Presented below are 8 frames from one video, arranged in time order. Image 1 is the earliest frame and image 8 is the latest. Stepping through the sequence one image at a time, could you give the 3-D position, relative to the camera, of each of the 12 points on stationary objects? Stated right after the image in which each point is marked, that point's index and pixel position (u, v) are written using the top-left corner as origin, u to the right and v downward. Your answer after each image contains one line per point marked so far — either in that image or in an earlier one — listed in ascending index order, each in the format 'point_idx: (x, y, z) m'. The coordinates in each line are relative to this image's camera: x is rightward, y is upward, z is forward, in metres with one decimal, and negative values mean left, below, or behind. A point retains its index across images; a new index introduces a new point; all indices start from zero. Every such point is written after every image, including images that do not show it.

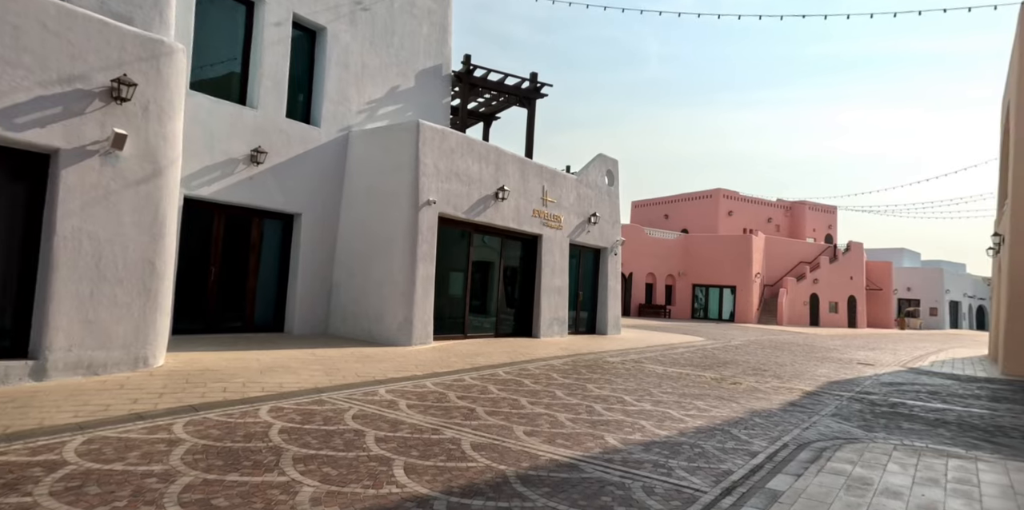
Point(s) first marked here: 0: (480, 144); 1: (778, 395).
0: (-0.7, +2.4, +12.9) m
1: (+4.0, -2.1, +8.9) m
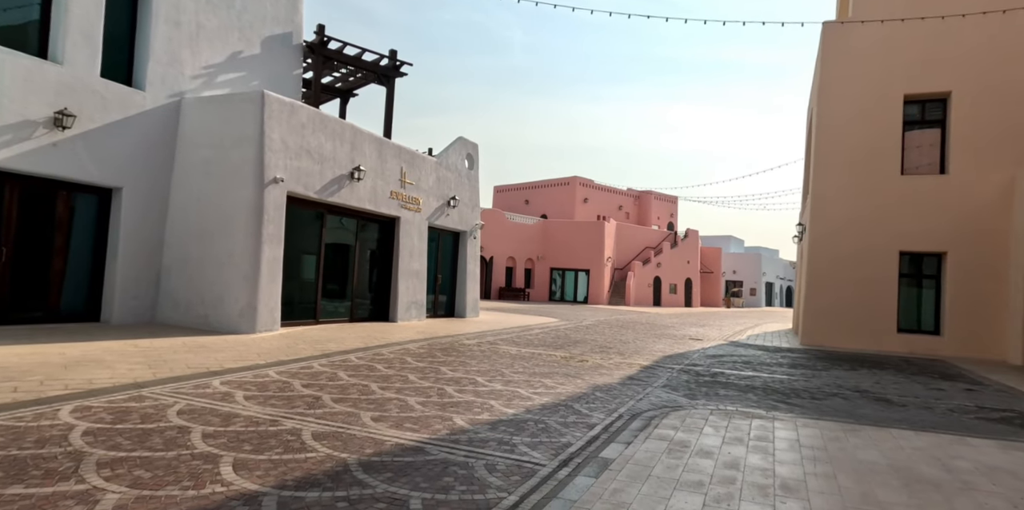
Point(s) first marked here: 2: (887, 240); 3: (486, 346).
0: (-3.7, +2.8, +12.3) m
1: (+1.8, -1.9, +9.6) m
2: (+9.1, +0.4, +14.3) m
3: (-0.5, -1.8, +11.8) m
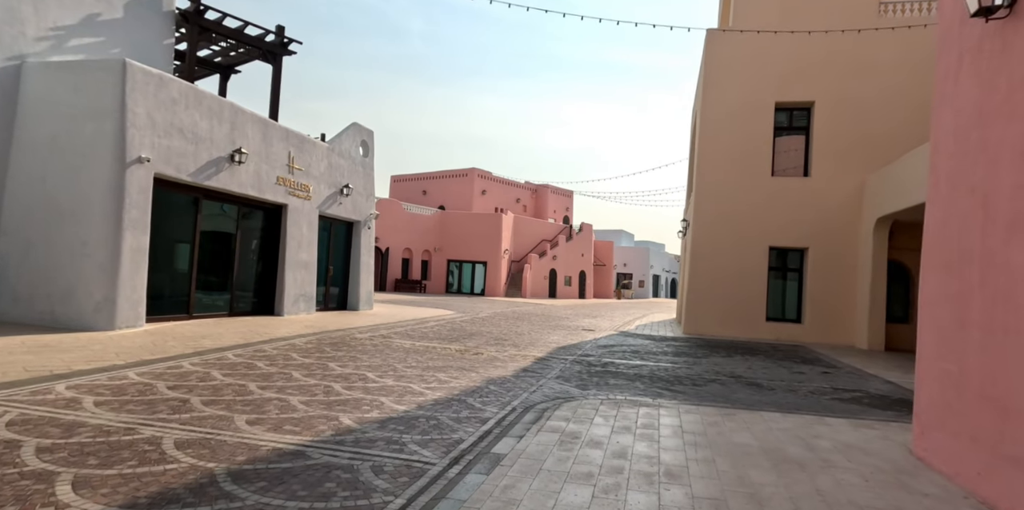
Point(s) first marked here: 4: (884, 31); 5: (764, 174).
0: (-5.7, +3.0, +11.3) m
1: (0.0, -1.7, +9.6) m
2: (+6.5, +0.5, +15.5) m
3: (-2.6, -1.6, +11.4) m
4: (+9.5, +5.7, +15.1) m
5: (+6.6, +2.1, +15.6) m
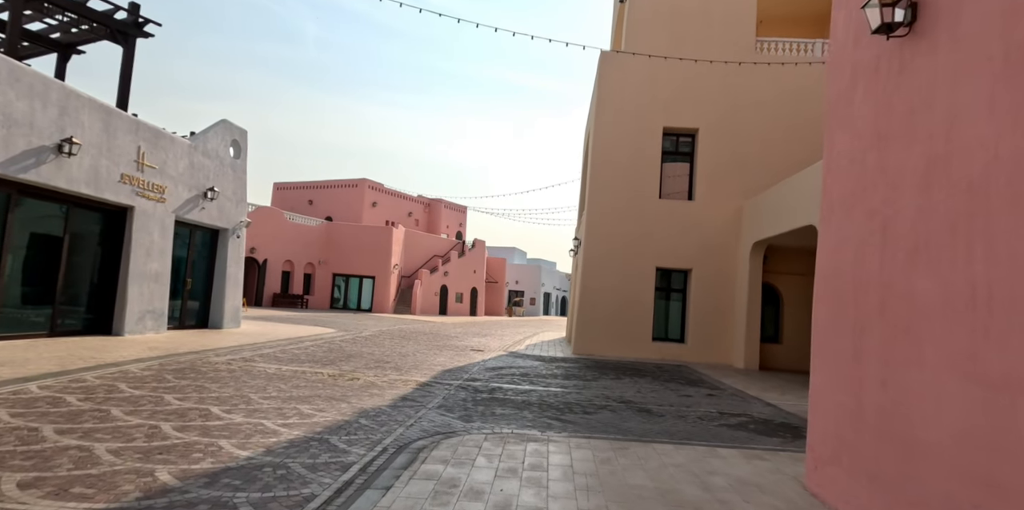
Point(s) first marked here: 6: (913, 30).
0: (-7.6, +2.9, +9.4) m
1: (-1.7, -2.0, +8.7) m
2: (+3.6, 0.0, +15.7) m
3: (-4.6, -1.8, +9.9) m
4: (+6.7, +5.1, +16.0) m
5: (+3.7, +1.6, +15.9) m
6: (+2.7, +1.5, +3.9) m
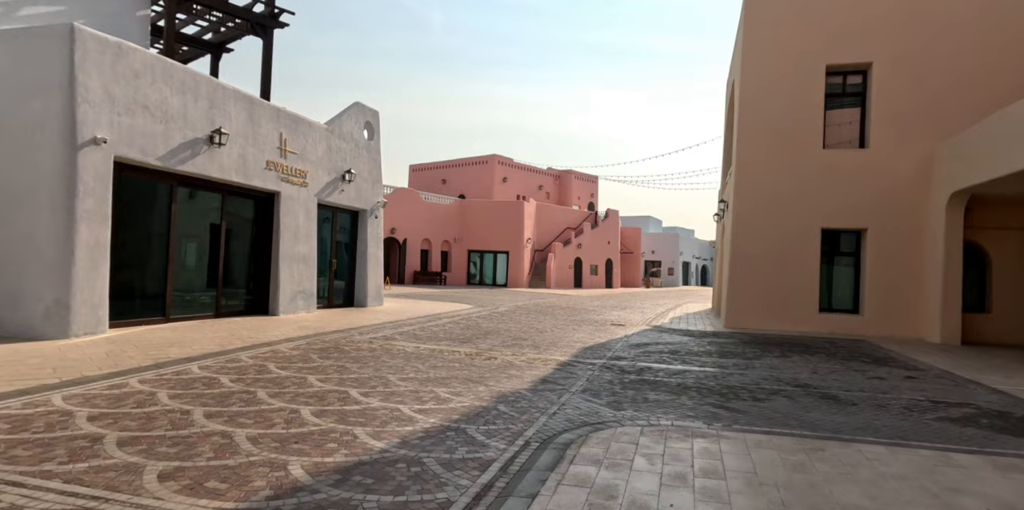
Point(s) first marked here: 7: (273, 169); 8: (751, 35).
0: (-5.5, +3.1, +9.9) m
1: (+0.3, -1.6, +8.1) m
2: (+6.9, +0.9, +13.7) m
3: (-2.2, -1.5, +10.0) m
4: (+9.8, +6.2, +13.1) m
5: (+7.0, +2.5, +13.7) m
6: (+3.4, +1.8, +2.4) m
7: (-4.9, +1.8, +12.1) m
8: (+5.7, +5.3, +14.2) m
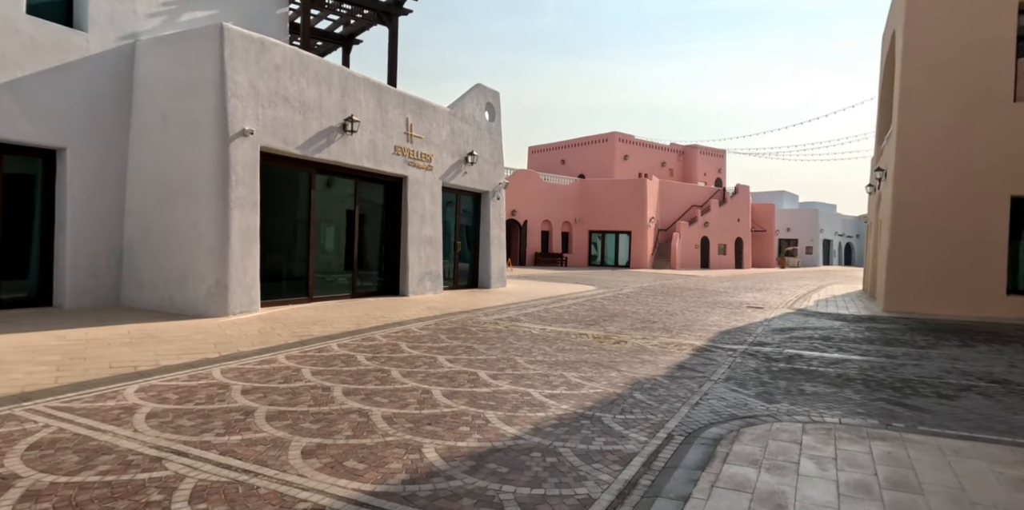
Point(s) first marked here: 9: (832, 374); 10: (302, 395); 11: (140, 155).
0: (-3.4, +3.4, +10.4) m
1: (+2.0, -1.3, +7.6) m
2: (+9.5, +1.4, +11.7) m
3: (-0.1, -1.2, +9.9) m
4: (+12.2, +6.7, +10.3) m
5: (+9.7, +3.1, +11.6) m
6: (+3.8, +1.9, +1.3) m
7: (-2.3, +2.1, +12.4) m
8: (+8.4, +5.8, +12.3) m
9: (+3.5, -1.3, +6.5) m
10: (-1.9, -1.3, +5.3) m
11: (-5.9, +1.6, +9.4) m
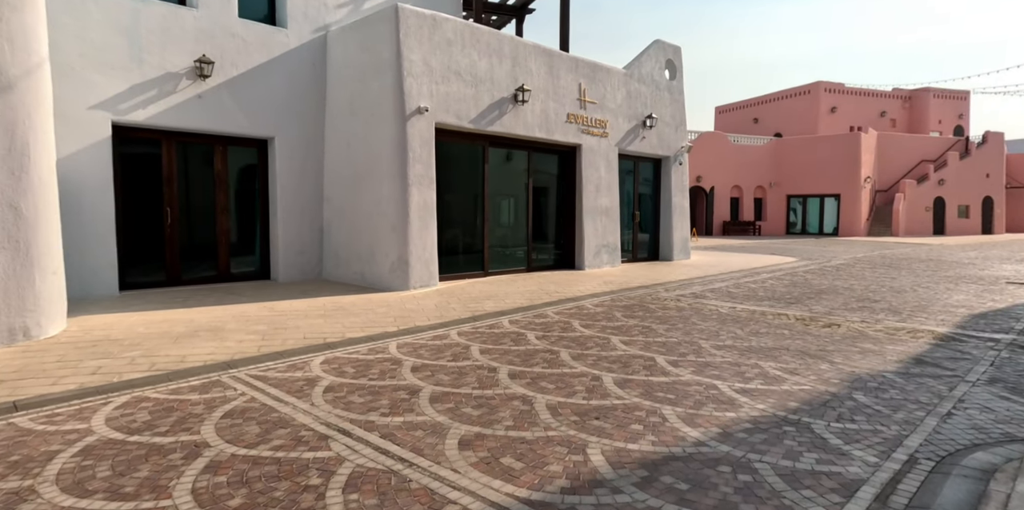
0: (-0.4, +3.8, +10.2) m
1: (+4.0, -0.9, +6.2) m
2: (+12.3, +2.0, +7.6) m
3: (+2.7, -0.7, +9.0) m
4: (+14.4, +7.3, +5.3) m
5: (+12.4, +3.7, +7.5) m
6: (+3.8, +2.0, -0.6) m
7: (+1.2, +2.7, +11.9) m
8: (+11.4, +6.5, +8.4) m
9: (+5.2, -1.0, +4.7) m
10: (-0.4, -1.0, +5.1) m
11: (-3.0, +2.0, +10.1) m
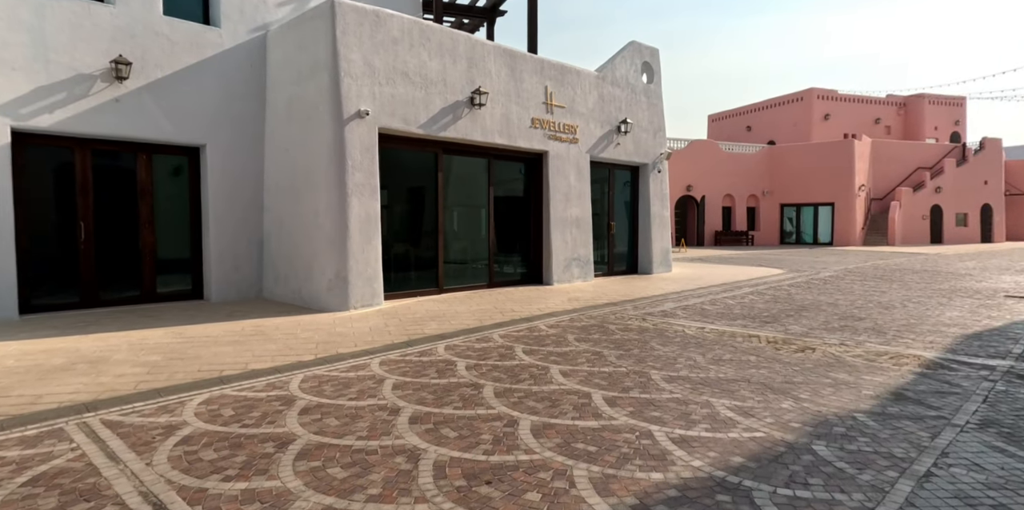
0: (-1.2, +3.6, +9.5) m
1: (+3.3, -1.1, +5.3) m
2: (+11.6, +1.9, +6.9) m
3: (+1.9, -0.9, +8.2) m
4: (+13.6, +7.2, +4.7) m
5: (+11.7, +3.6, +6.8) m
6: (+3.0, +2.0, -1.4) m
7: (+0.5, +2.4, +11.2) m
8: (+10.6, +6.3, +7.7) m
9: (+4.4, -1.1, +3.9) m
10: (-1.1, -1.2, +4.3) m
11: (-3.8, +1.7, +9.4) m
